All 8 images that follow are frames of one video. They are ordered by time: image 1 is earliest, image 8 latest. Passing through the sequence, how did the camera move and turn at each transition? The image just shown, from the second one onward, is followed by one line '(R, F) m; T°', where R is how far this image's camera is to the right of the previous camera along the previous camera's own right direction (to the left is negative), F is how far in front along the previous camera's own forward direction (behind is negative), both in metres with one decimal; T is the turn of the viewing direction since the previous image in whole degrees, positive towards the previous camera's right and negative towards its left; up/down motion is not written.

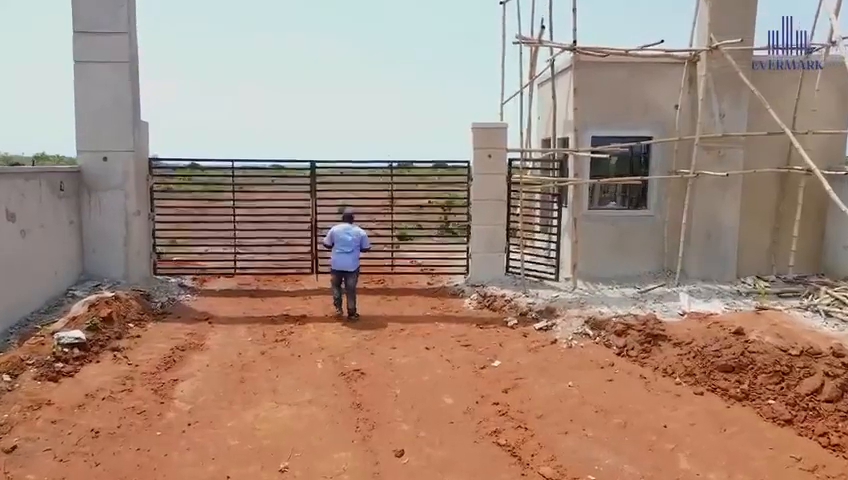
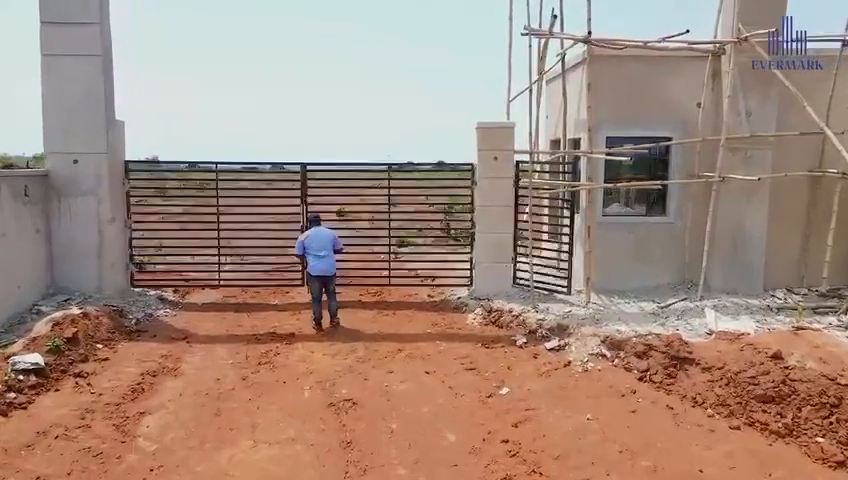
(0.0, +0.8) m; 0°
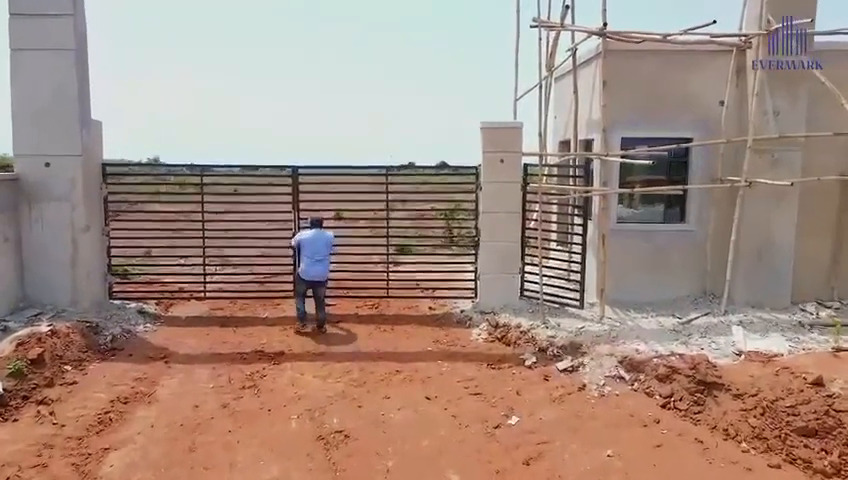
(0.0, +0.7) m; 0°
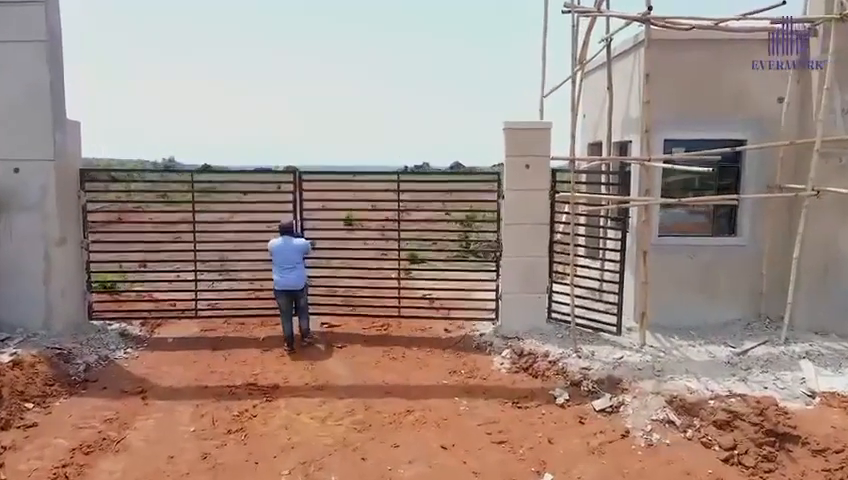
(0.0, +1.0) m; -1°
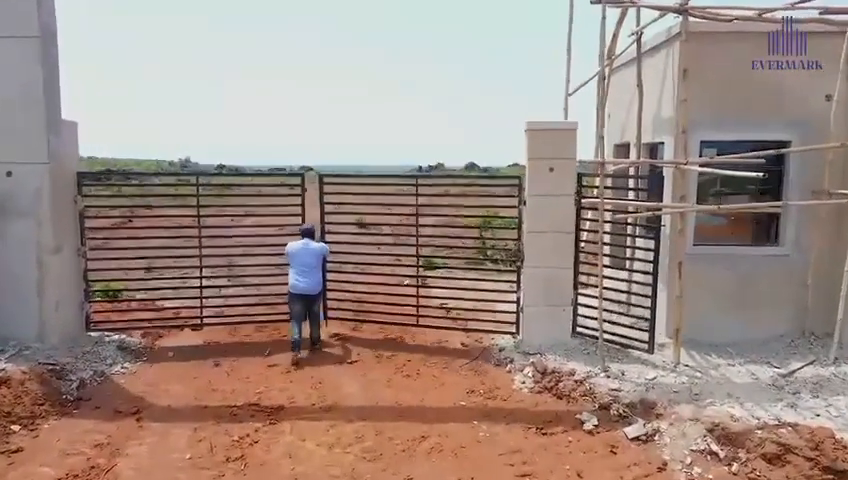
(0.0, +0.5) m; -1°
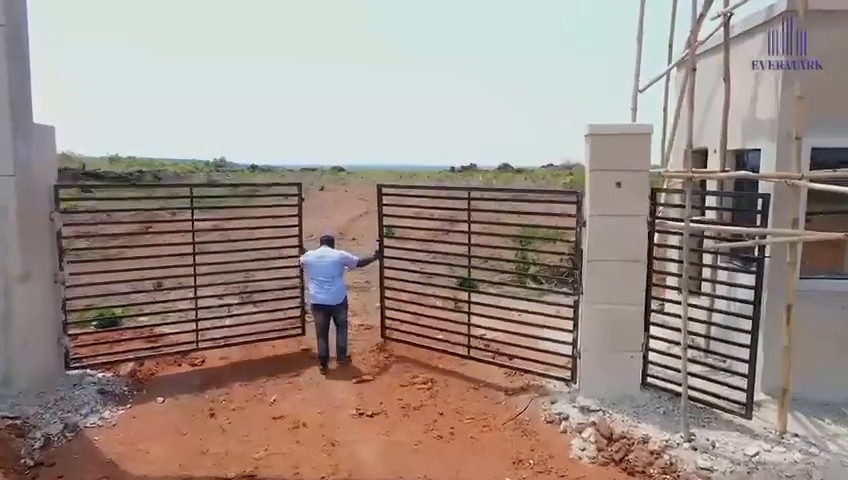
(-0.1, +1.3) m; -3°
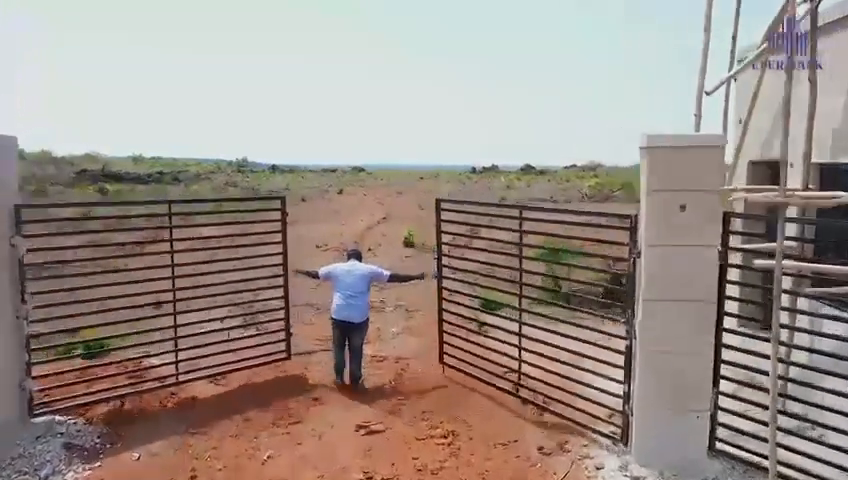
(0.0, +1.0) m; -2°
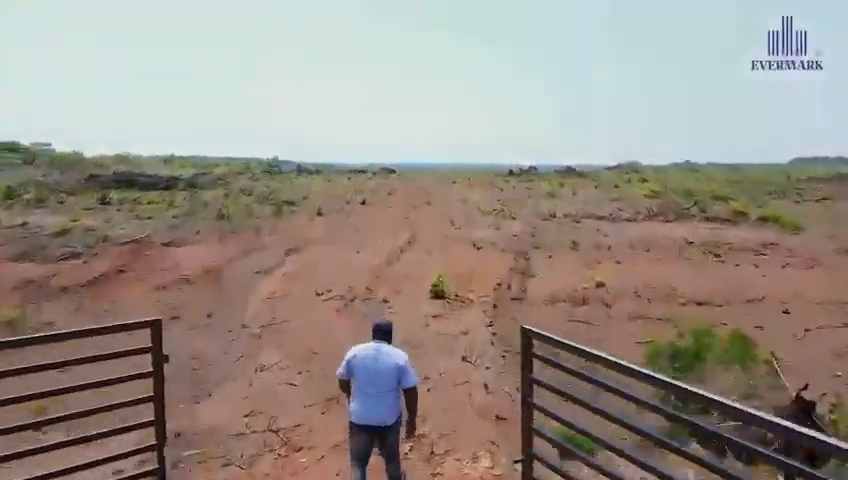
(-0.1, +4.1) m; -3°
